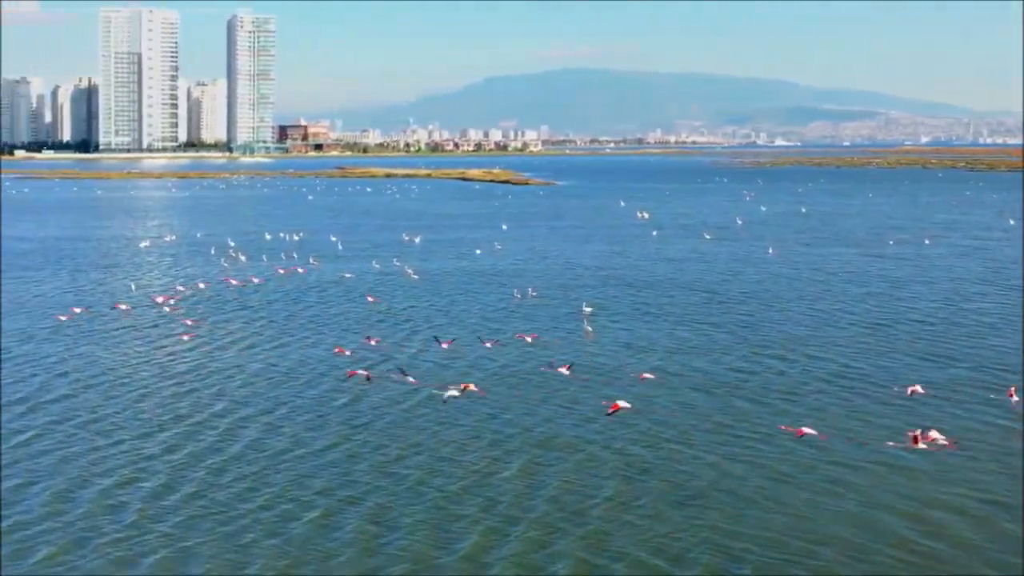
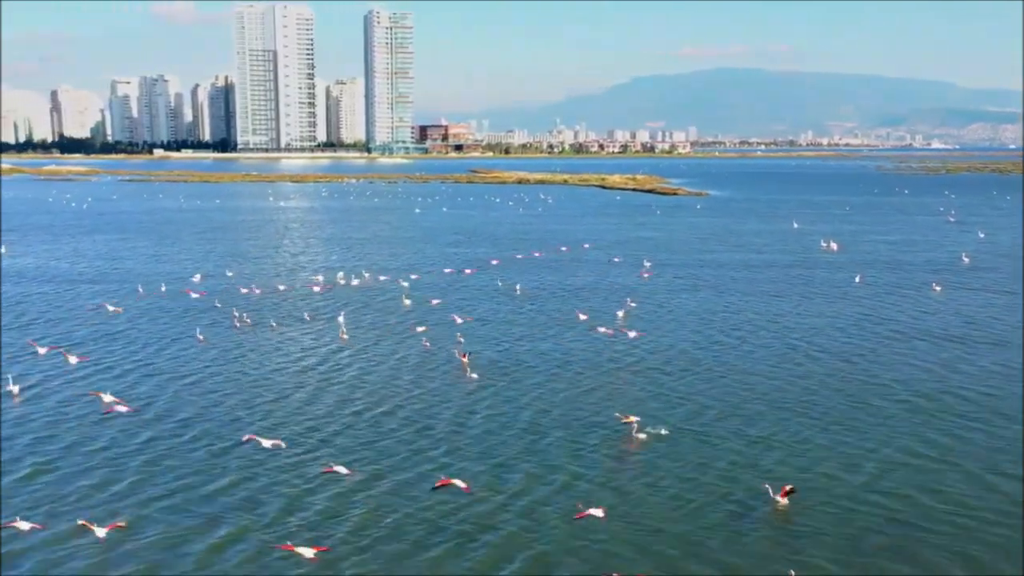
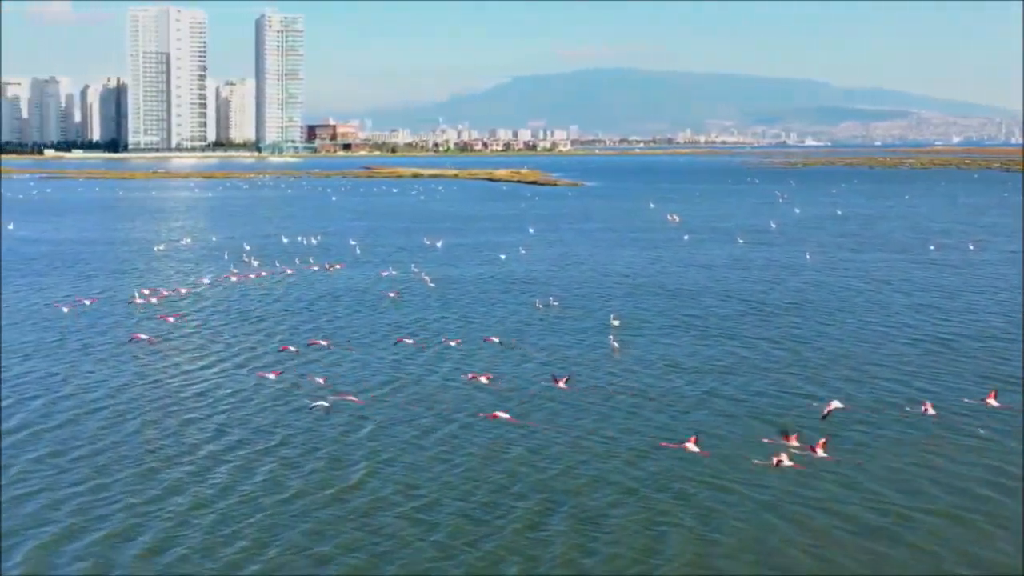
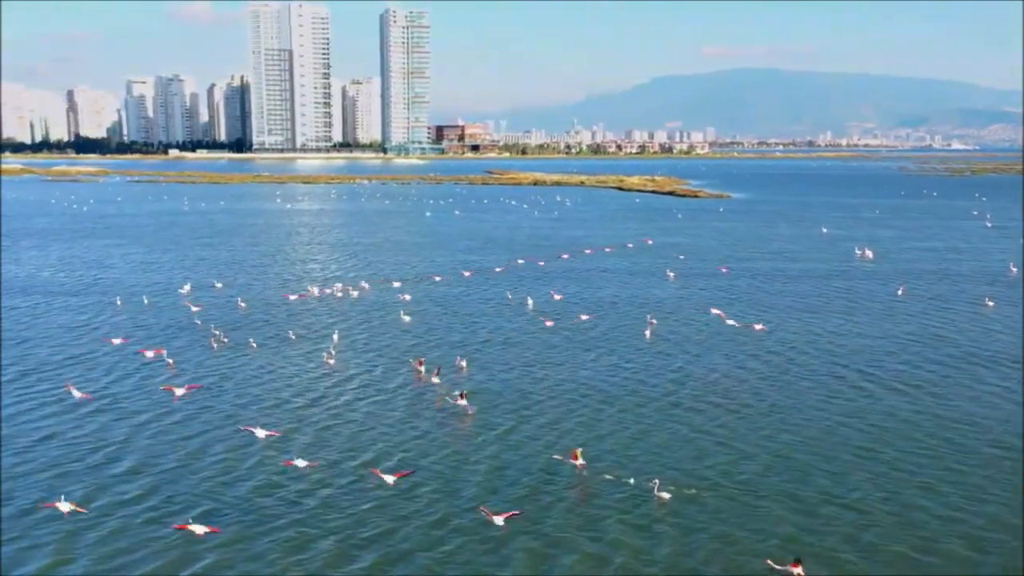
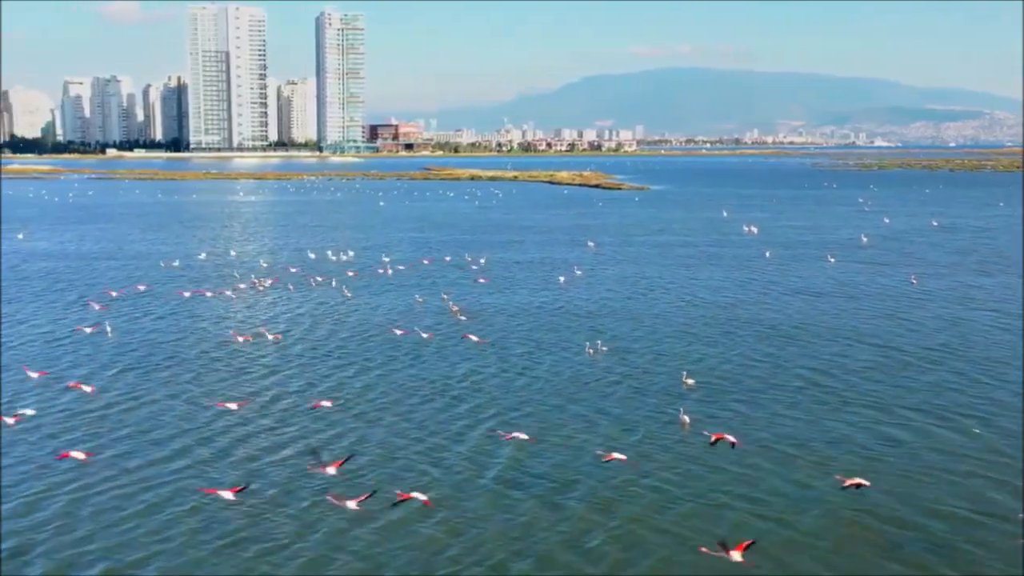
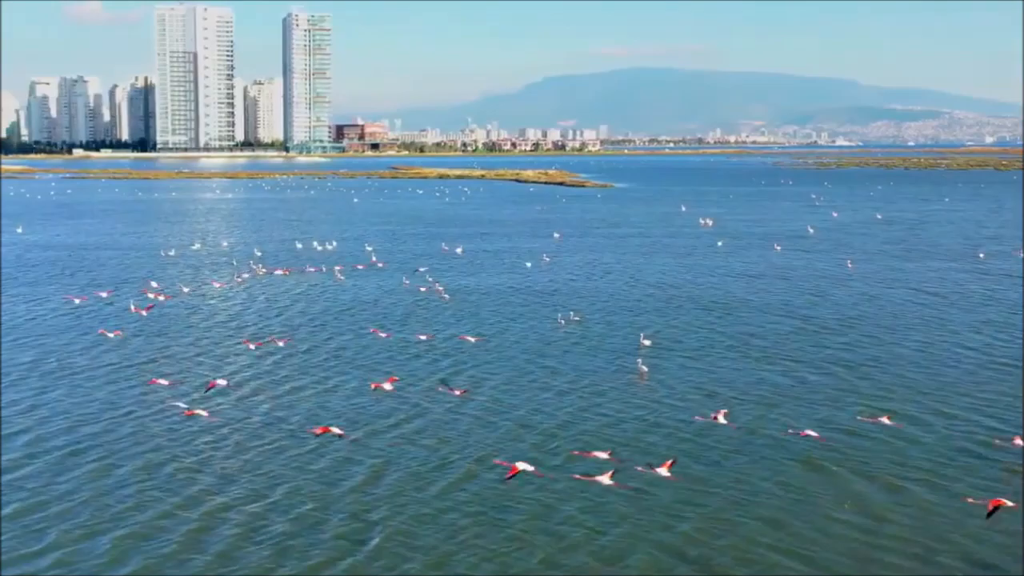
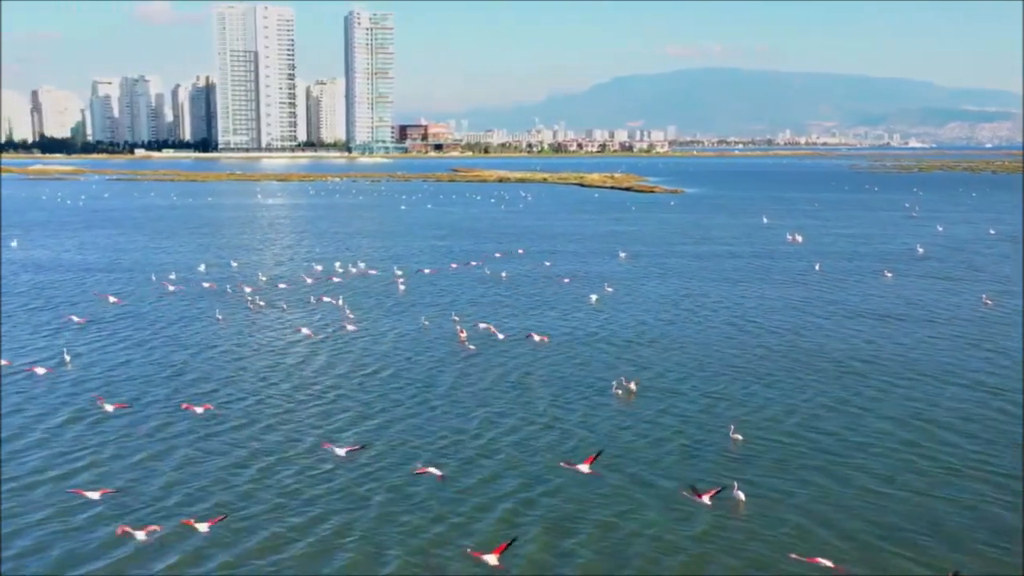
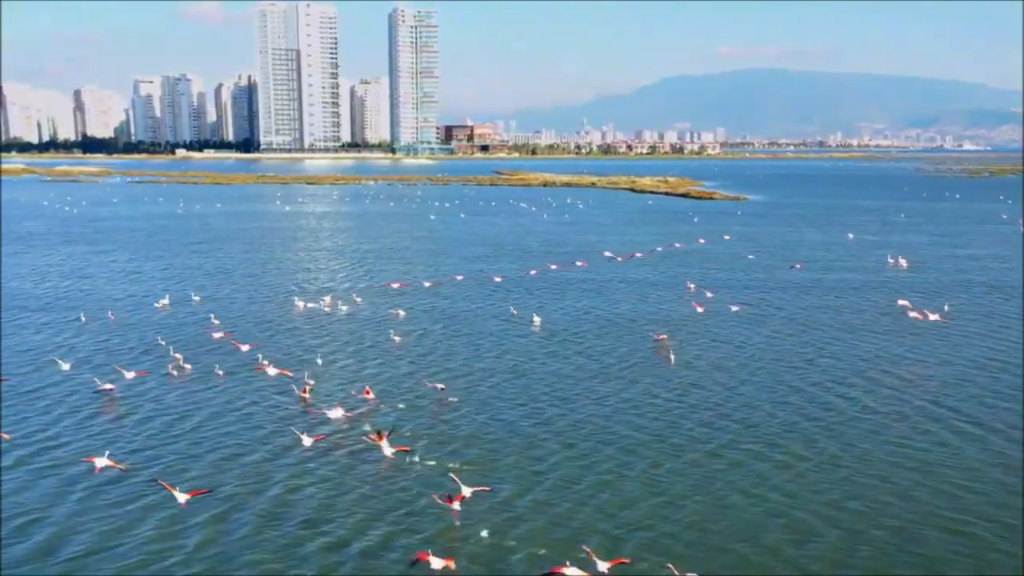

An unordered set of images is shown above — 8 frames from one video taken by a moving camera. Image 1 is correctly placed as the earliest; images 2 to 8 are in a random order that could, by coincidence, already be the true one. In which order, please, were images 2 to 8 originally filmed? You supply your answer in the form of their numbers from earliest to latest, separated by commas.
3, 6, 5, 7, 2, 4, 8
